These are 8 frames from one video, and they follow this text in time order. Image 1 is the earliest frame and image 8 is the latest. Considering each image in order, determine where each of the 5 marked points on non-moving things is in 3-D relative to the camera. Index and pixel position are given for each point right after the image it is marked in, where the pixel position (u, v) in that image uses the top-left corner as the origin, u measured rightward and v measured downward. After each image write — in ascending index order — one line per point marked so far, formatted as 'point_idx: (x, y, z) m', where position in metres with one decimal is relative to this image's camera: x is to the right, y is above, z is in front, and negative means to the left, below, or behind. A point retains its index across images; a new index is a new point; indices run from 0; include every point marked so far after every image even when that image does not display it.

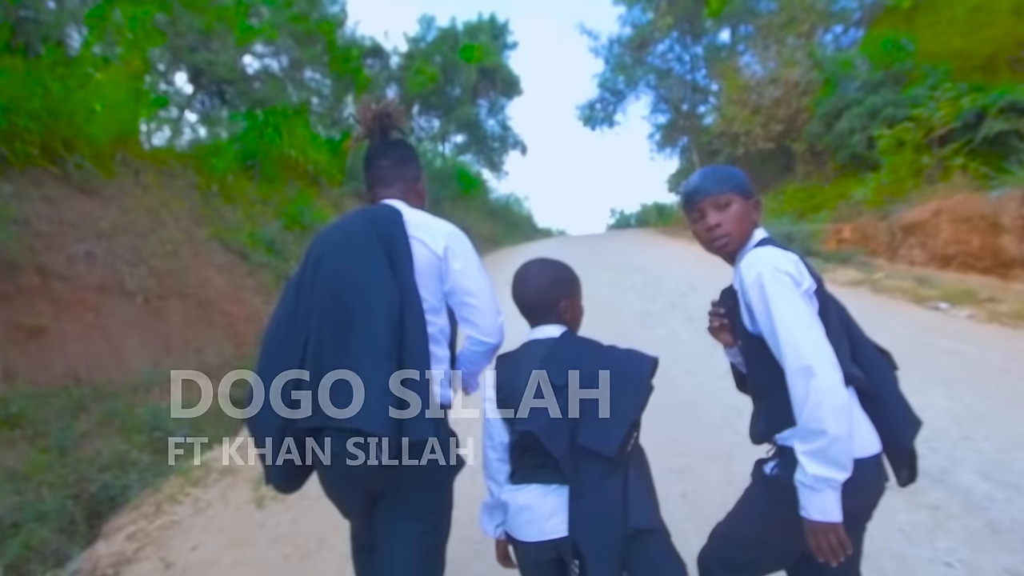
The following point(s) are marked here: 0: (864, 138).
0: (+7.2, +3.0, +19.6) m
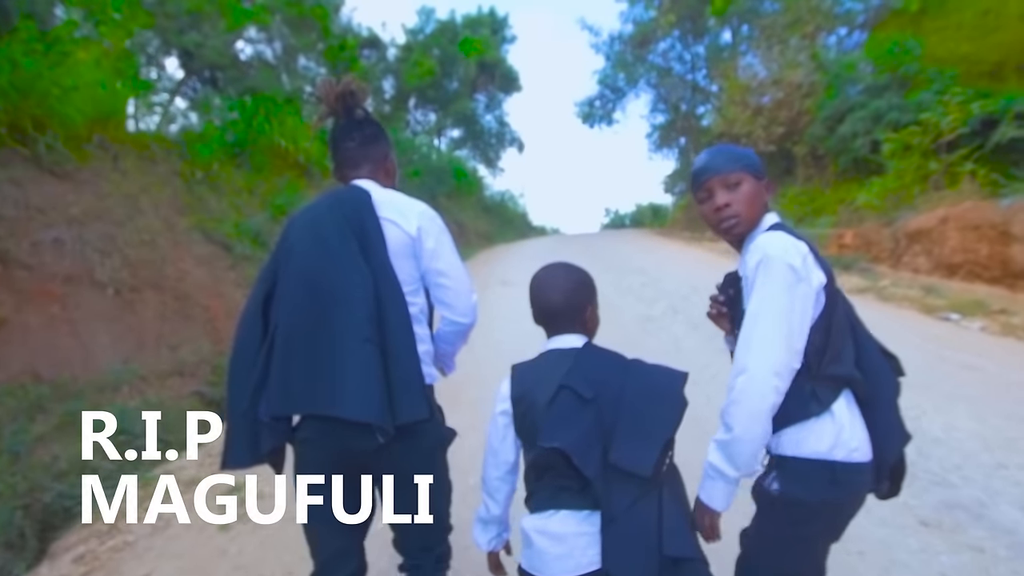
0: (+7.1, +2.9, +19.2) m
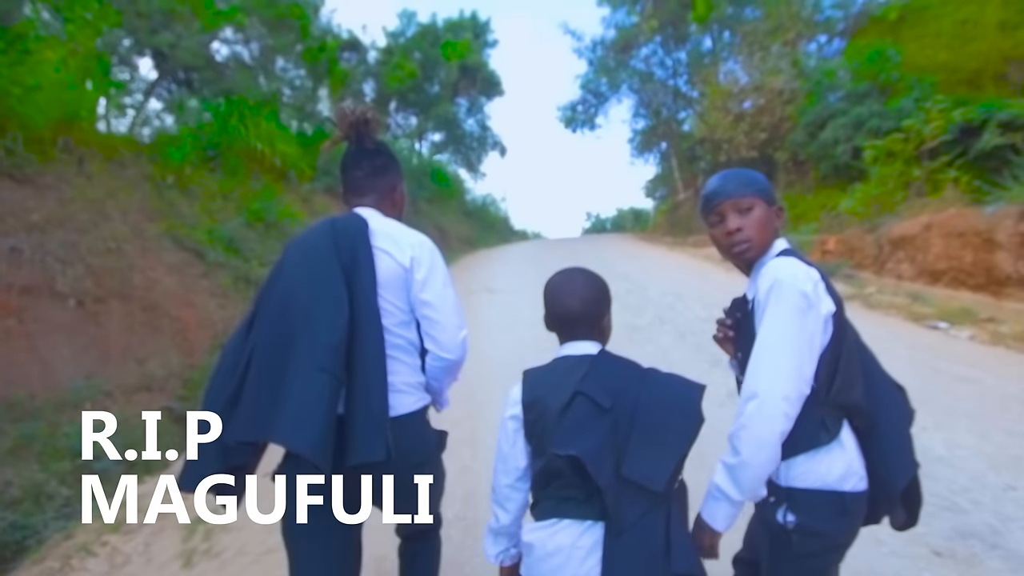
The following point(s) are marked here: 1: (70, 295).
0: (+6.7, +2.8, +19.1) m
1: (-3.8, -0.1, +8.1) m
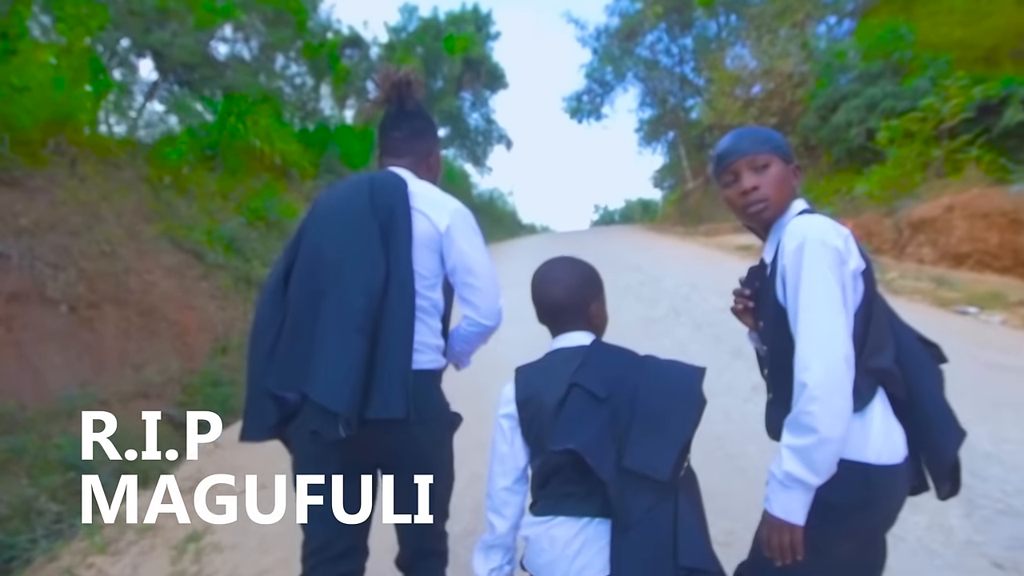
0: (+6.8, +3.1, +18.7) m
1: (-3.7, -0.1, +7.8) m
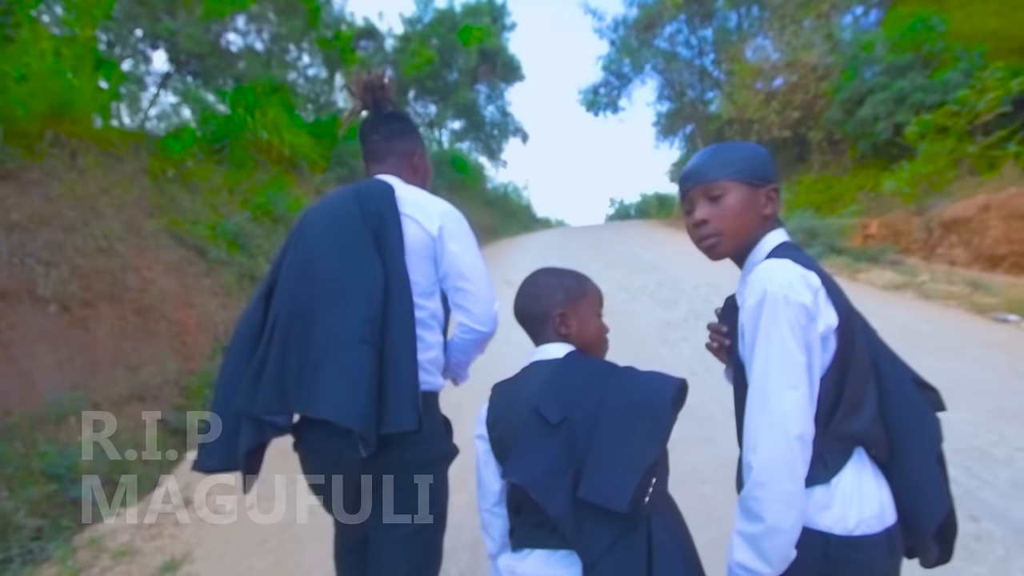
0: (+7.1, +3.0, +18.1) m
1: (-3.6, -0.1, +7.4) m
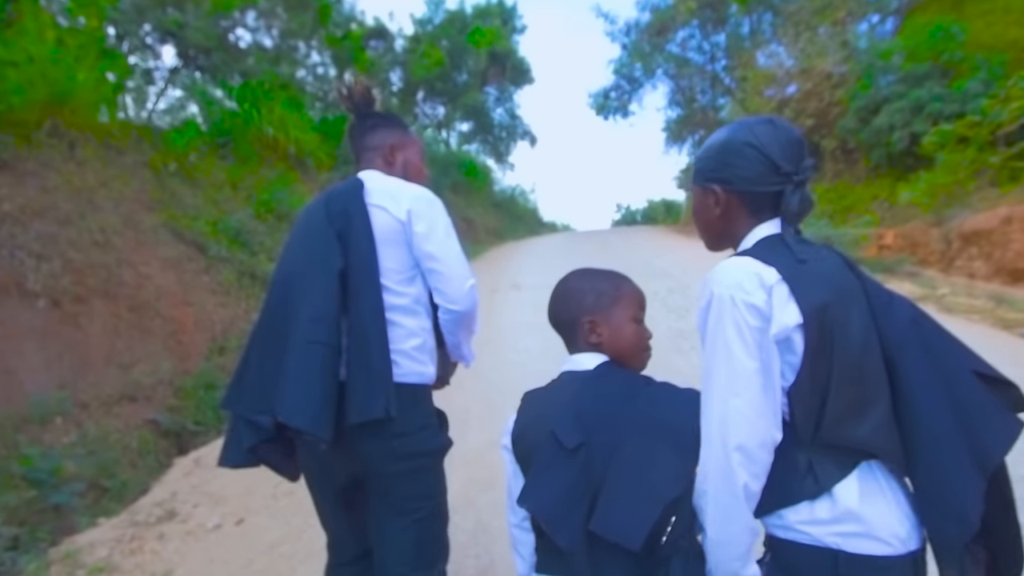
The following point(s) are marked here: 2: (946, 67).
0: (+7.3, +2.8, +17.8) m
1: (-3.5, 0.0, +7.1) m
2: (+7.9, +4.0, +17.6) m
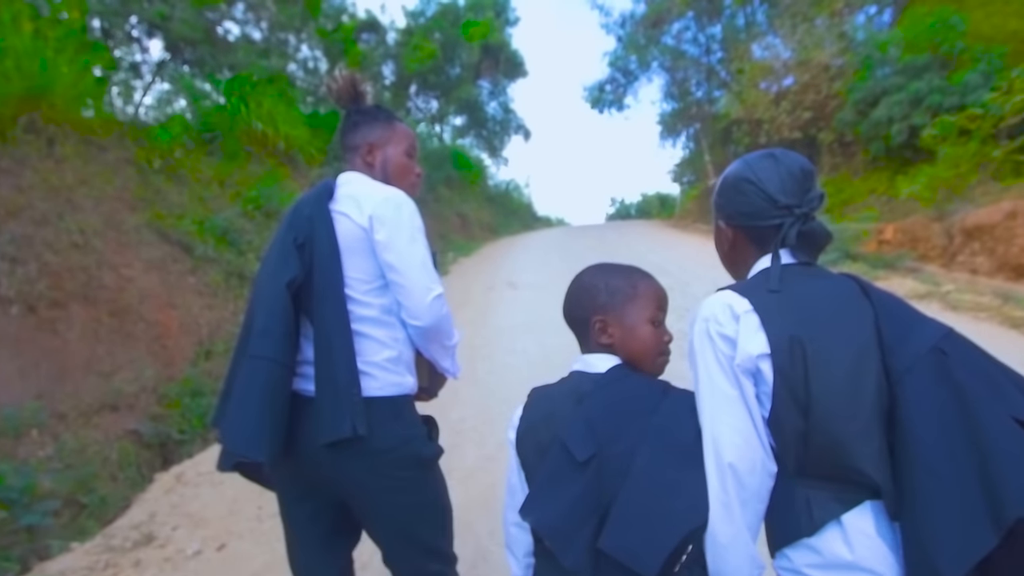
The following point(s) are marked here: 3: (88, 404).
0: (+7.2, +2.9, +17.6) m
1: (-3.5, -0.1, +6.9) m
2: (+7.8, +4.1, +17.3) m
3: (-2.9, -0.8, +6.5) m
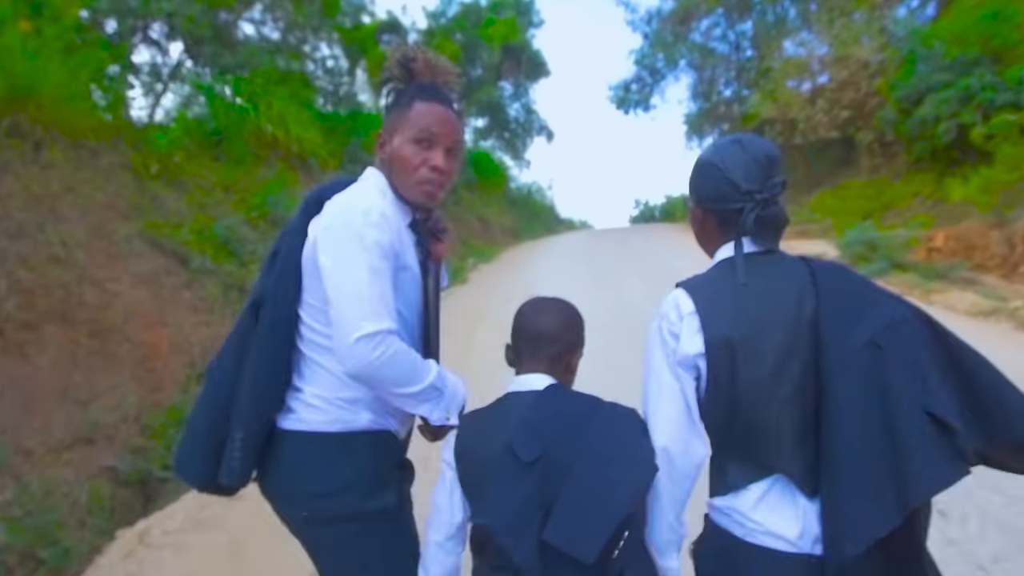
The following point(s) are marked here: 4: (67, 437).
0: (+7.6, +2.8, +16.6) m
1: (-3.4, -0.2, +6.1) m
2: (+8.2, +4.0, +16.4) m
3: (-2.7, -0.9, +5.8) m
4: (-2.7, -0.9, +5.9) m
